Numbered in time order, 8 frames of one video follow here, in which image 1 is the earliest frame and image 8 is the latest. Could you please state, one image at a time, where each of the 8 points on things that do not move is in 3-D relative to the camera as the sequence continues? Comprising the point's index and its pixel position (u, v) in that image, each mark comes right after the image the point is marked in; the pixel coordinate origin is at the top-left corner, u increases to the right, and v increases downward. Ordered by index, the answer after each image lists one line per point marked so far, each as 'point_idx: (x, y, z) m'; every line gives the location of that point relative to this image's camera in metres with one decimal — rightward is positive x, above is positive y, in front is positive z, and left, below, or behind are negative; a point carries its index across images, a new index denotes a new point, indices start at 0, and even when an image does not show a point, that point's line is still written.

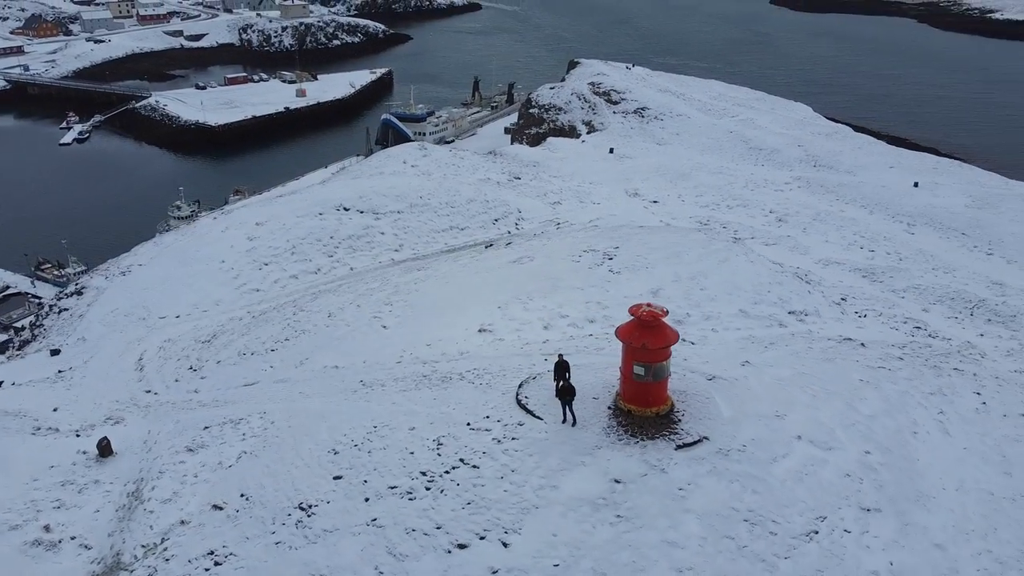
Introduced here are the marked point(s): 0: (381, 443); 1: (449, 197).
0: (-1.2, -1.4, +7.5) m
1: (-1.5, +2.2, +19.4) m
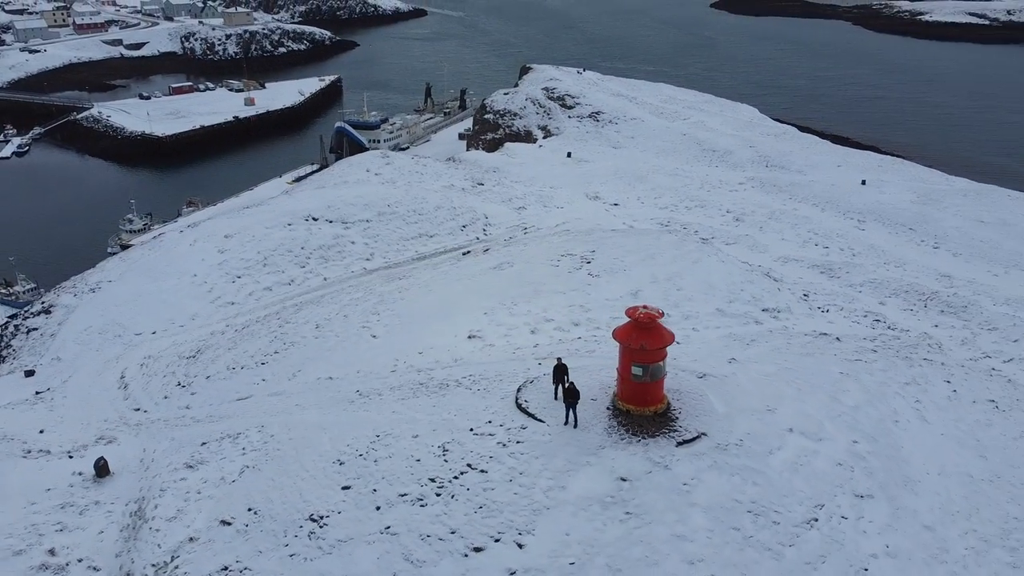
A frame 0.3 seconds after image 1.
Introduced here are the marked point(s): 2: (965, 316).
0: (-1.2, -1.5, +7.5) m
1: (-2.3, +2.0, +19.4) m
2: (+10.0, -0.6, +17.7) m
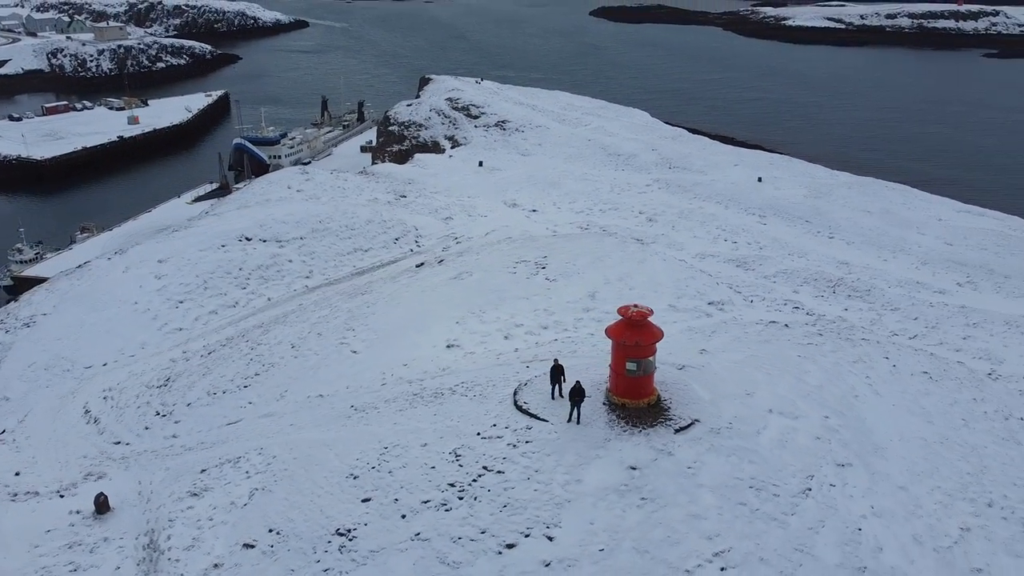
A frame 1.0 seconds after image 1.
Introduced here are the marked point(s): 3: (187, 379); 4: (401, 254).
0: (-1.1, -1.7, +7.7) m
1: (-4.0, +1.7, +19.3) m
2: (+8.6, -0.3, +19.3) m
3: (-4.0, -1.1, +10.0) m
4: (-2.5, +0.8, +18.2) m
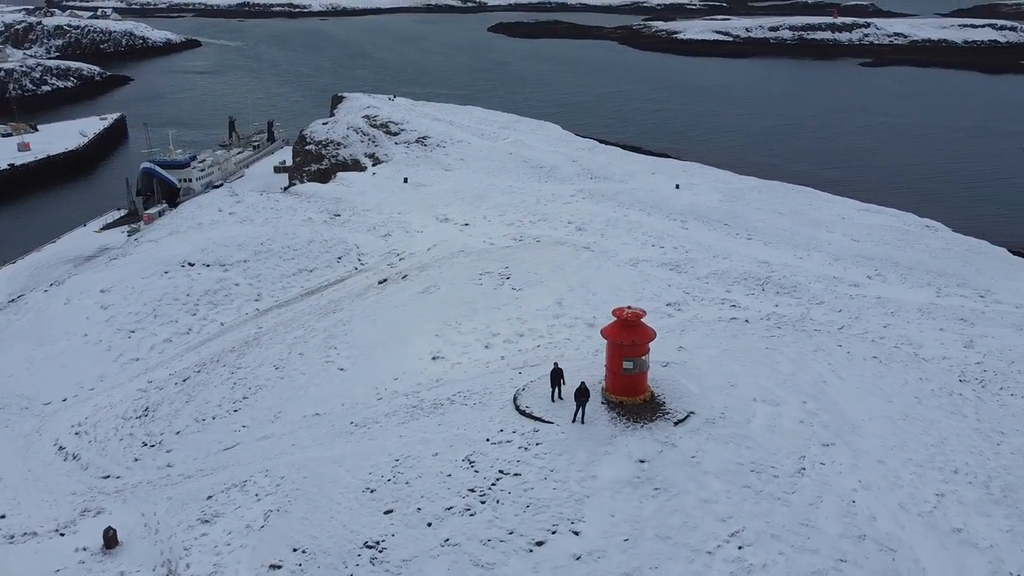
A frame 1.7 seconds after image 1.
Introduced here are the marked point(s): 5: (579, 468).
0: (-1.0, -1.8, +7.8) m
1: (-5.3, +1.1, +19.1) m
2: (+7.3, -0.2, +20.5) m
3: (-4.2, -1.4, +9.7) m
4: (-3.7, +0.3, +18.1) m
5: (+0.6, -1.7, +7.7) m
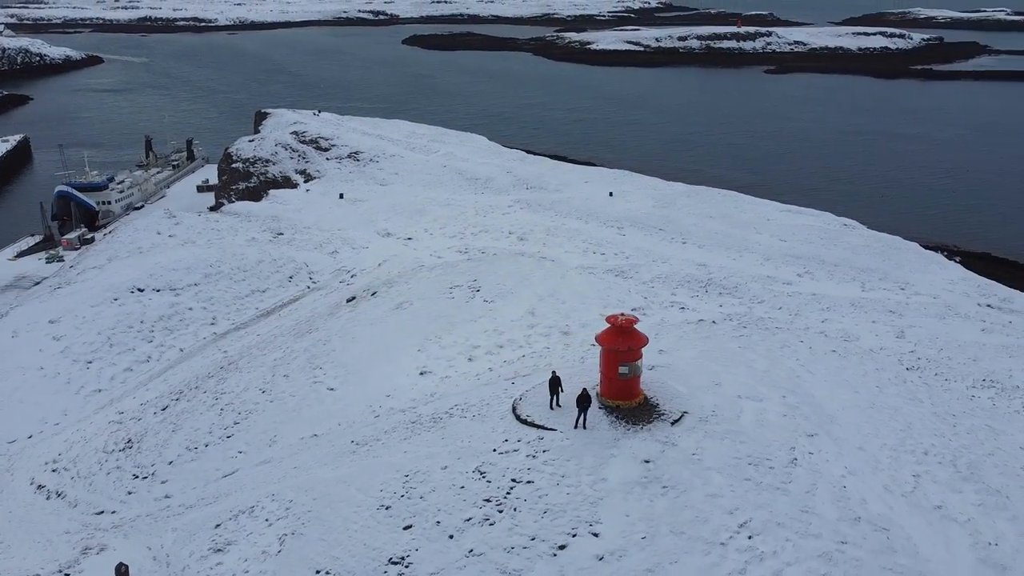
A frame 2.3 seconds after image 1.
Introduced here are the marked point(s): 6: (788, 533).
0: (-0.8, -2.0, +7.9) m
1: (-6.4, +0.6, +18.7) m
2: (+6.0, -0.2, +21.3) m
3: (-4.2, -1.8, +9.5) m
4: (-4.7, -0.1, +17.9) m
5: (+0.8, -1.8, +7.9) m
6: (+2.5, -2.3, +7.4) m
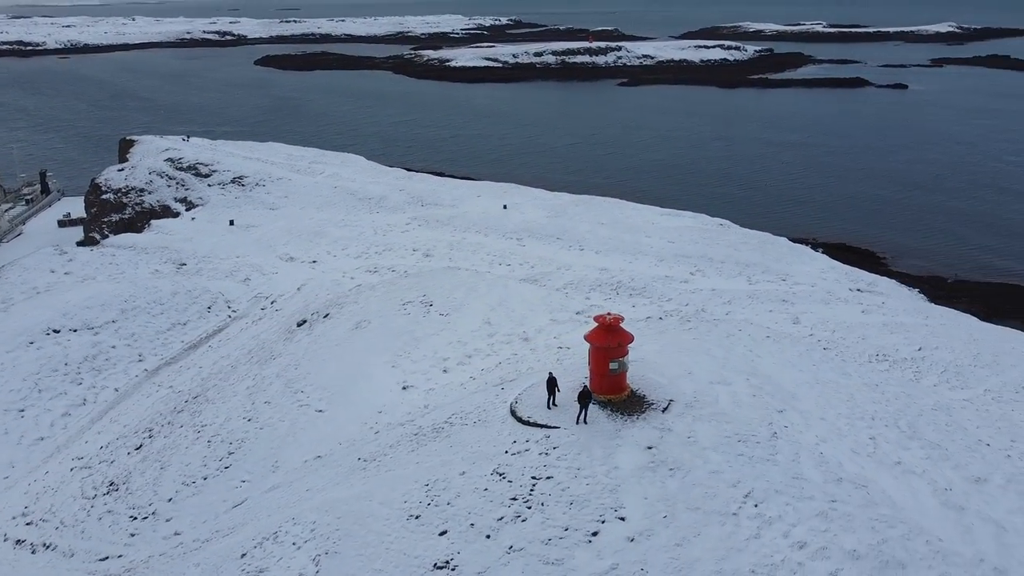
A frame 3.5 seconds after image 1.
0: (-0.6, -2.1, +8.1) m
1: (-8.1, -0.1, +17.9) m
2: (+3.8, -0.2, +22.5) m
3: (-4.2, -2.2, +9.1) m
4: (-6.2, -0.7, +17.4) m
5: (+0.9, -1.8, +8.4) m
6: (+2.8, -2.1, +8.2) m
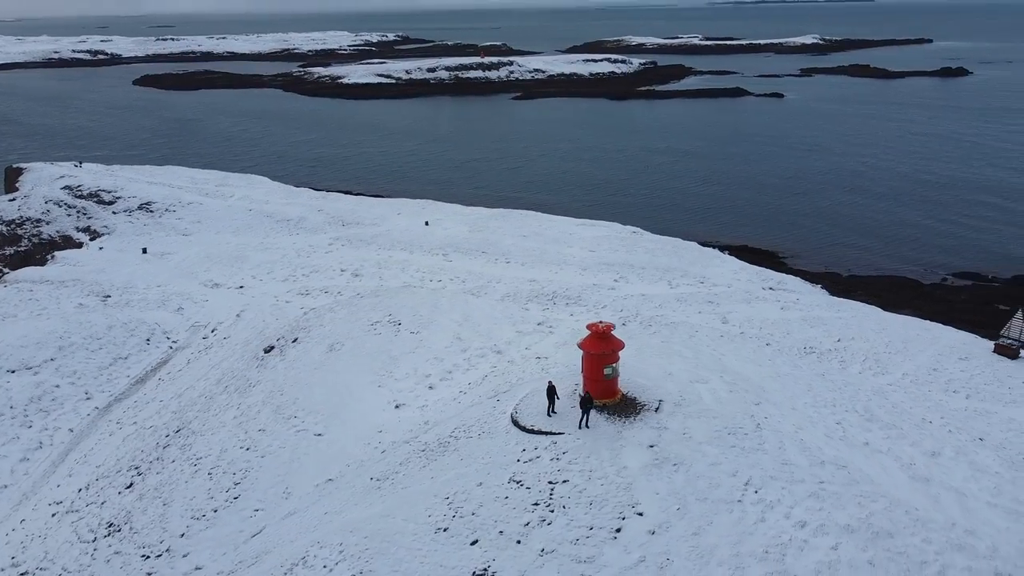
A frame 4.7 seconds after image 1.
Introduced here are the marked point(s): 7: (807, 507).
0: (-0.4, -2.3, +8.4) m
1: (-9.1, -0.9, +17.1) m
2: (+2.0, -0.5, +23.2) m
3: (-4.1, -2.5, +8.9) m
4: (-7.2, -1.4, +16.9) m
5: (+1.1, -1.9, +8.9) m
6: (+3.0, -2.2, +8.9) m
7: (+3.2, -2.3, +8.6) m
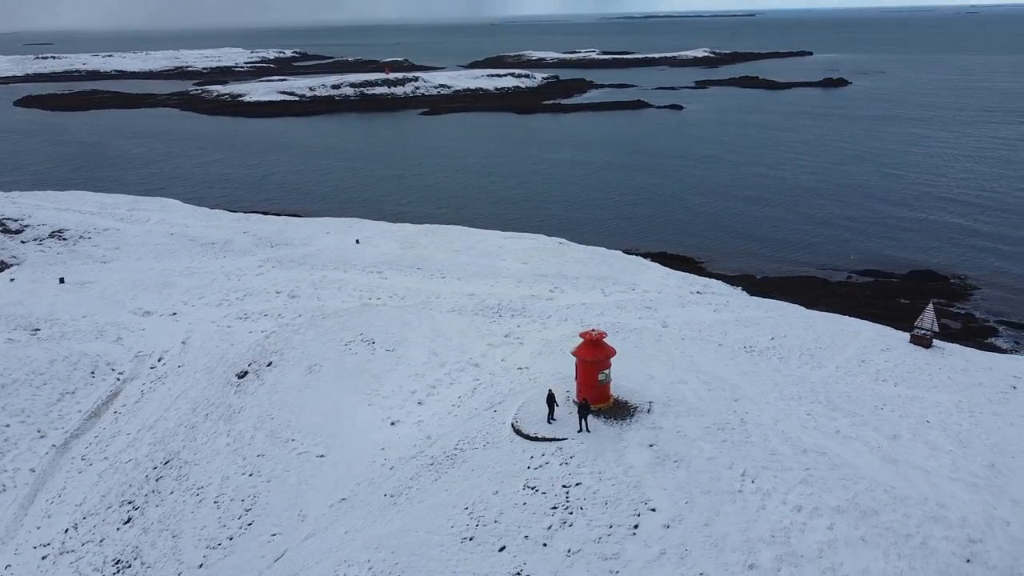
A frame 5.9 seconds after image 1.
0: (-0.2, -2.4, +8.6) m
1: (-9.9, -1.6, +16.3) m
2: (+0.4, -0.8, +23.7) m
3: (-3.9, -2.9, +8.7) m
4: (-7.9, -2.0, +16.3) m
5: (+1.2, -2.0, +9.3) m
6: (+3.1, -2.2, +9.5) m
7: (+3.3, -2.3, +9.2) m
